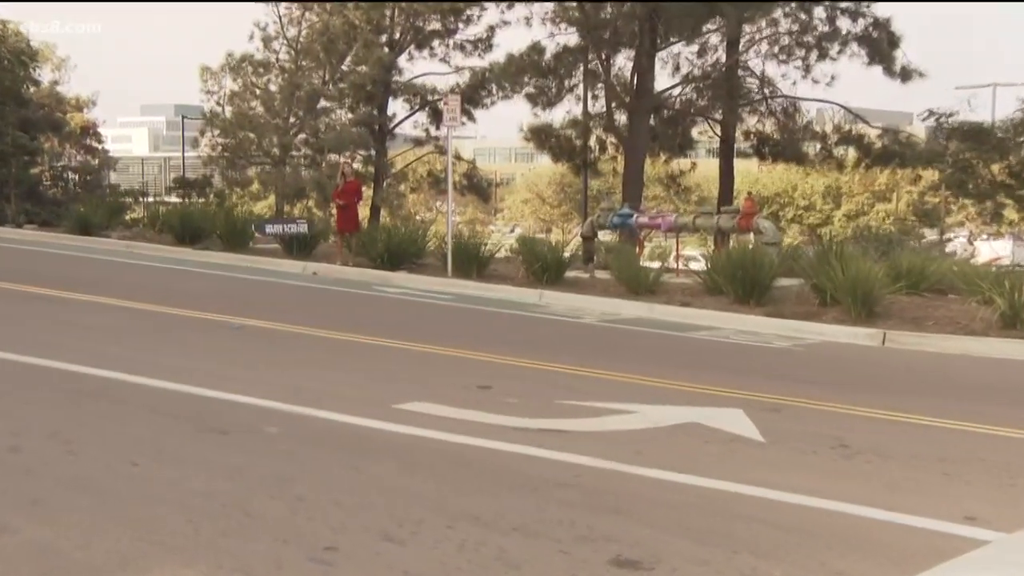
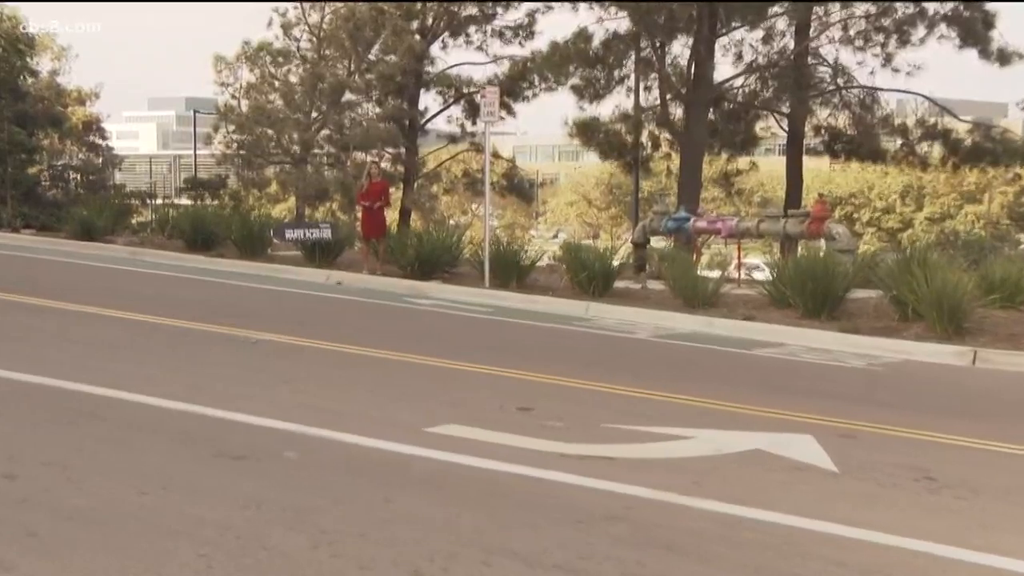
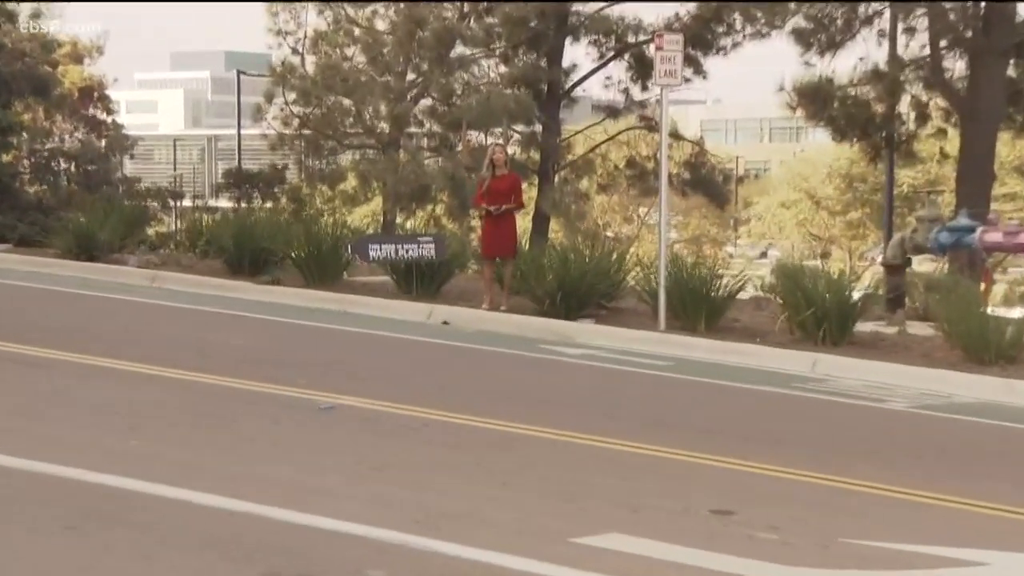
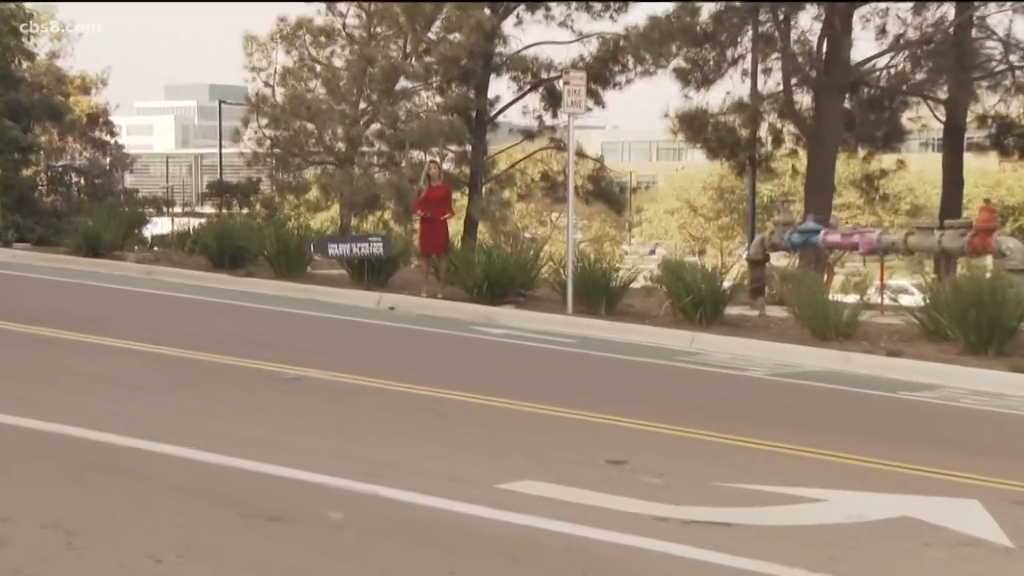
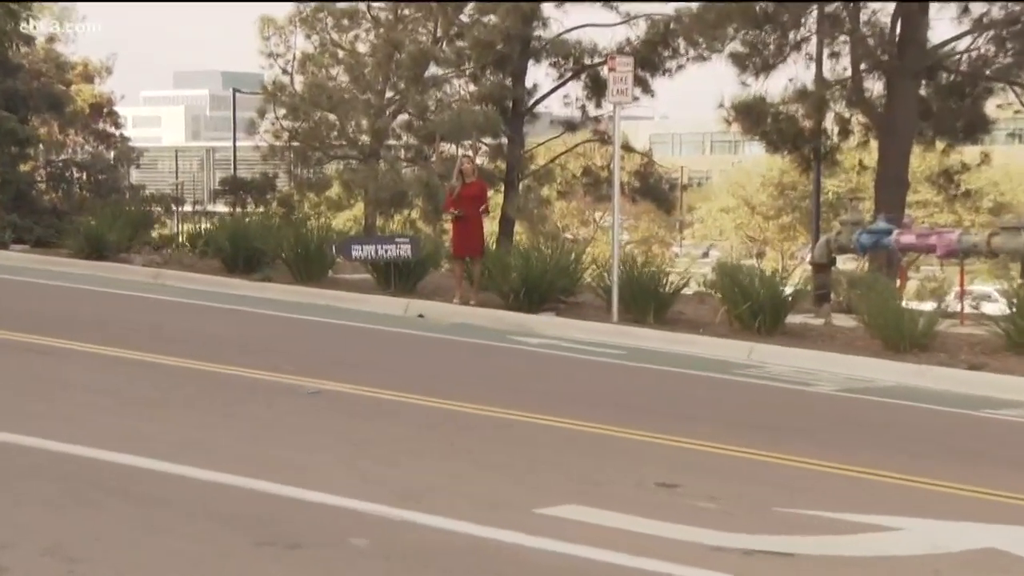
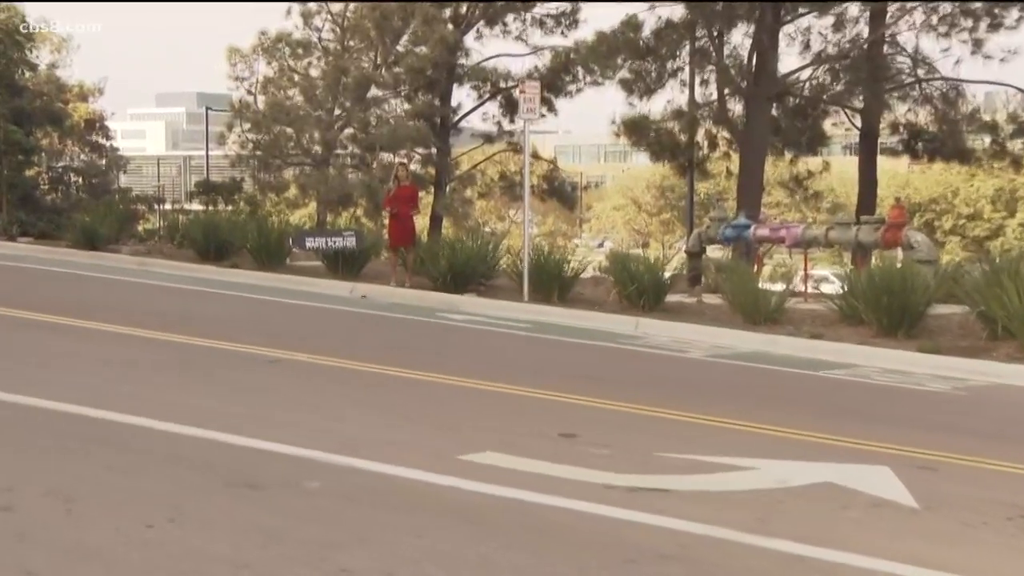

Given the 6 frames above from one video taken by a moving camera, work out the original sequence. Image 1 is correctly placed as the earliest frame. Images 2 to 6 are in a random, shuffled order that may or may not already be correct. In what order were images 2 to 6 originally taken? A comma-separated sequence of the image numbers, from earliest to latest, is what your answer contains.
2, 6, 4, 5, 3
